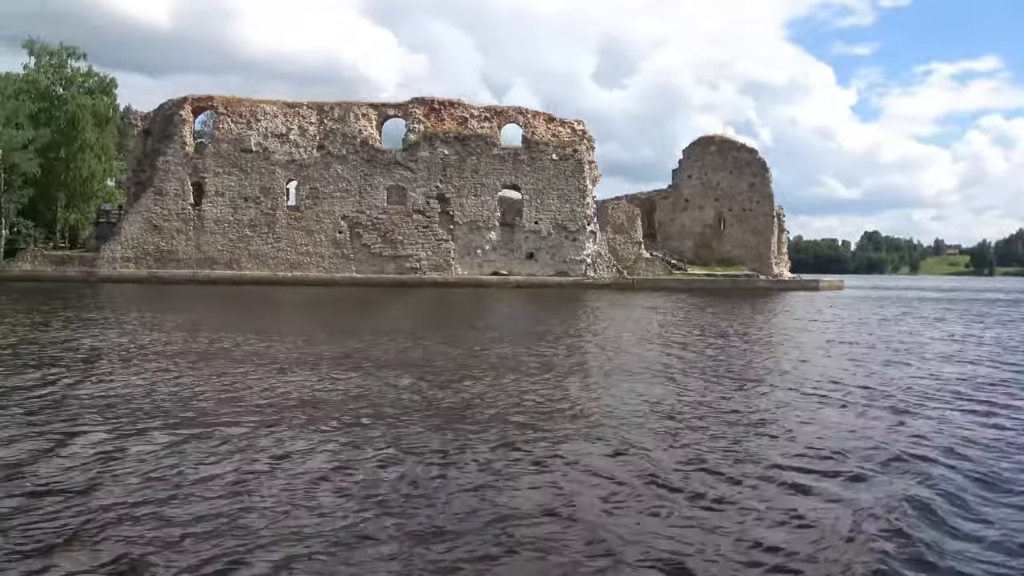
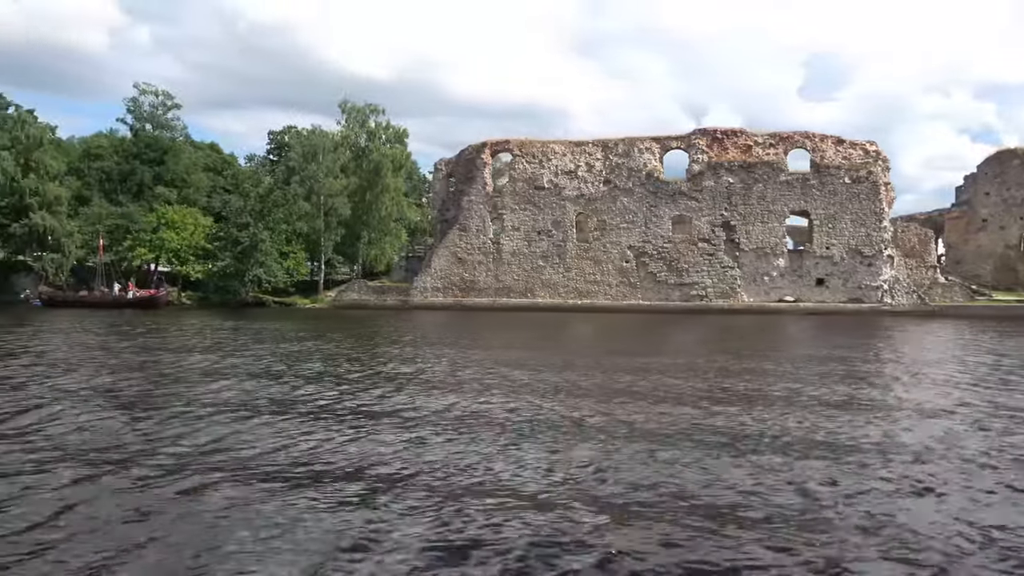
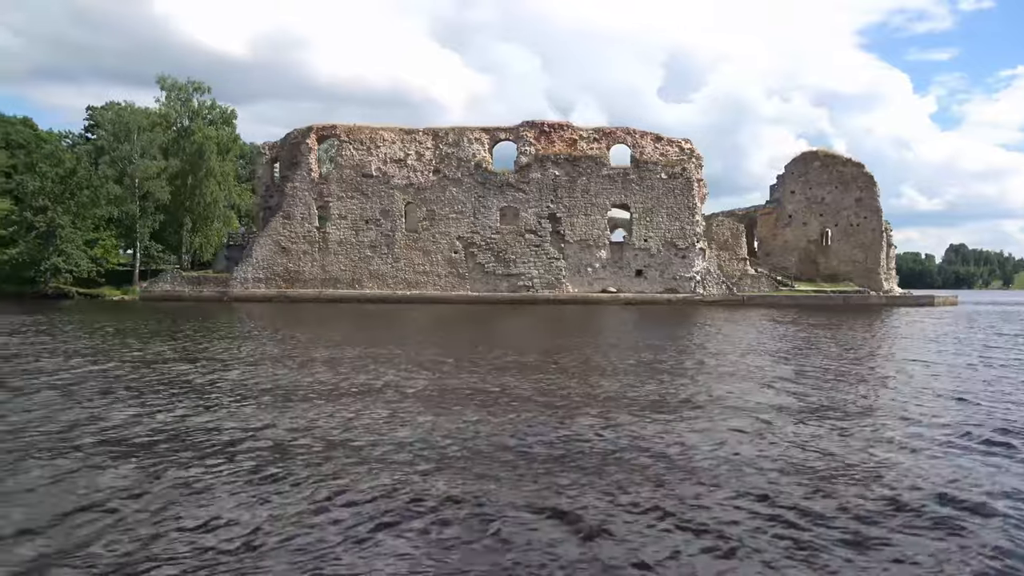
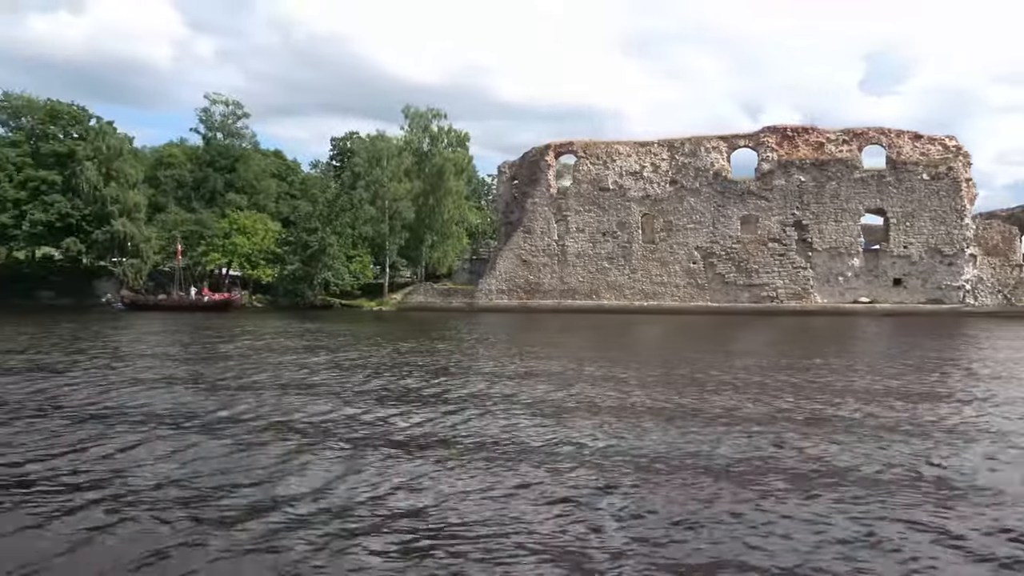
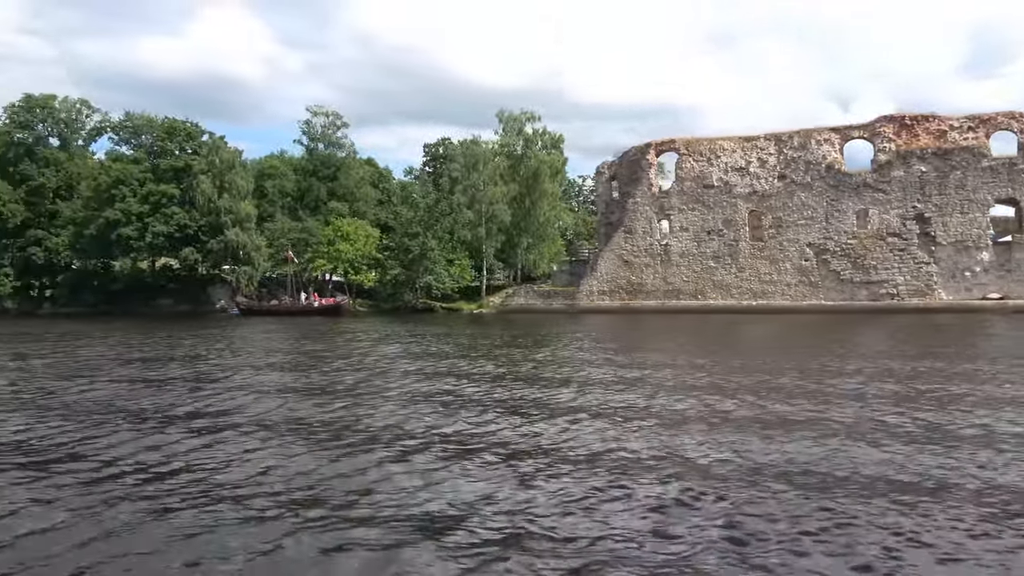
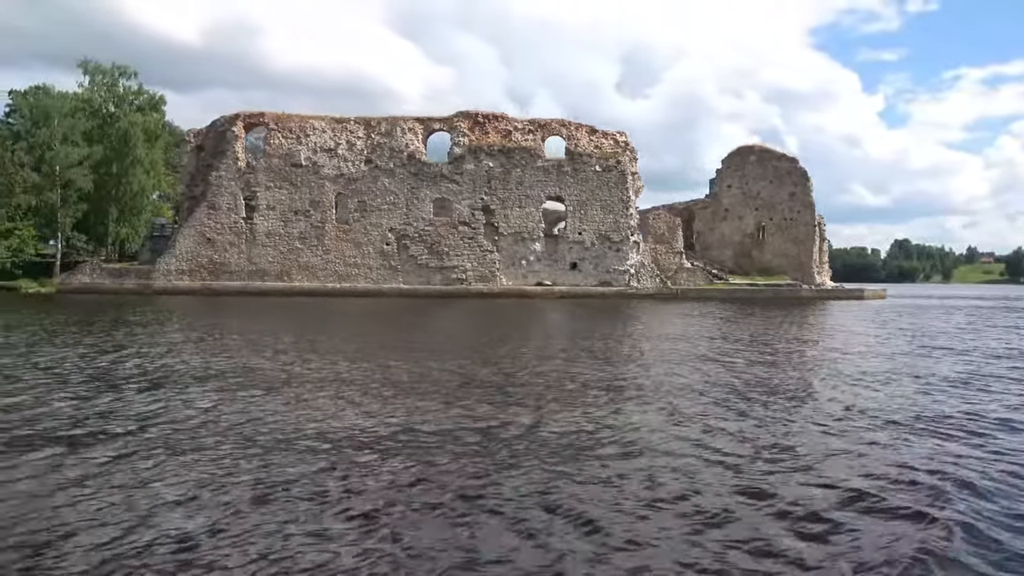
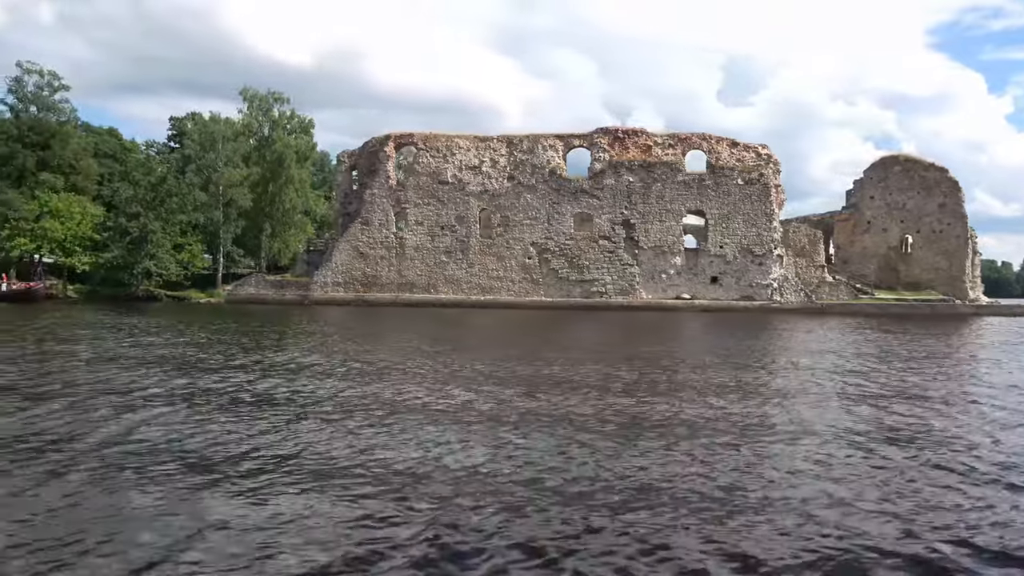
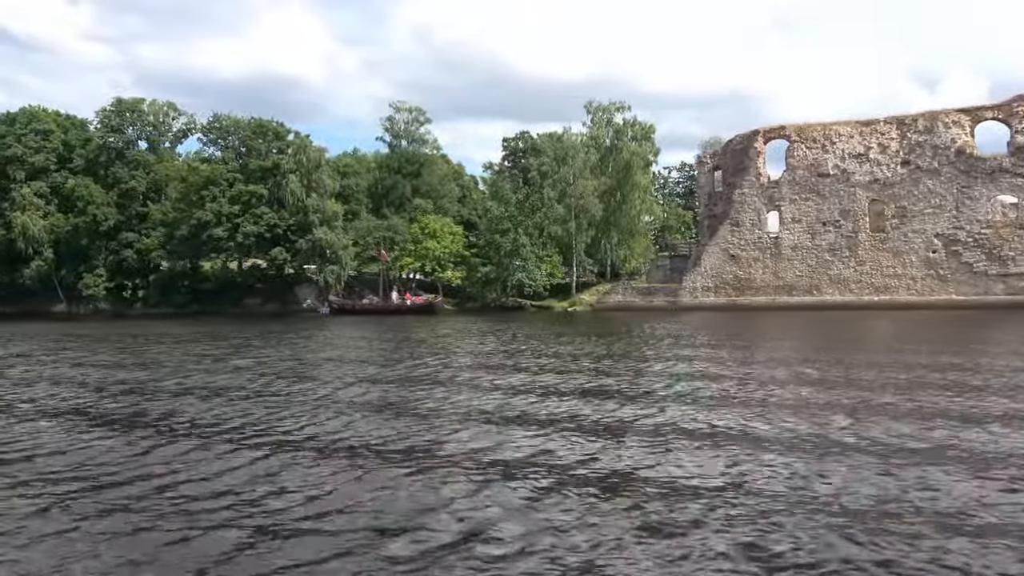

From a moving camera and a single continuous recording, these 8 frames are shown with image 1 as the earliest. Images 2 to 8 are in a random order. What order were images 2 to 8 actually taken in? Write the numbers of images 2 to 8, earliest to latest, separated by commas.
6, 3, 7, 2, 4, 5, 8
